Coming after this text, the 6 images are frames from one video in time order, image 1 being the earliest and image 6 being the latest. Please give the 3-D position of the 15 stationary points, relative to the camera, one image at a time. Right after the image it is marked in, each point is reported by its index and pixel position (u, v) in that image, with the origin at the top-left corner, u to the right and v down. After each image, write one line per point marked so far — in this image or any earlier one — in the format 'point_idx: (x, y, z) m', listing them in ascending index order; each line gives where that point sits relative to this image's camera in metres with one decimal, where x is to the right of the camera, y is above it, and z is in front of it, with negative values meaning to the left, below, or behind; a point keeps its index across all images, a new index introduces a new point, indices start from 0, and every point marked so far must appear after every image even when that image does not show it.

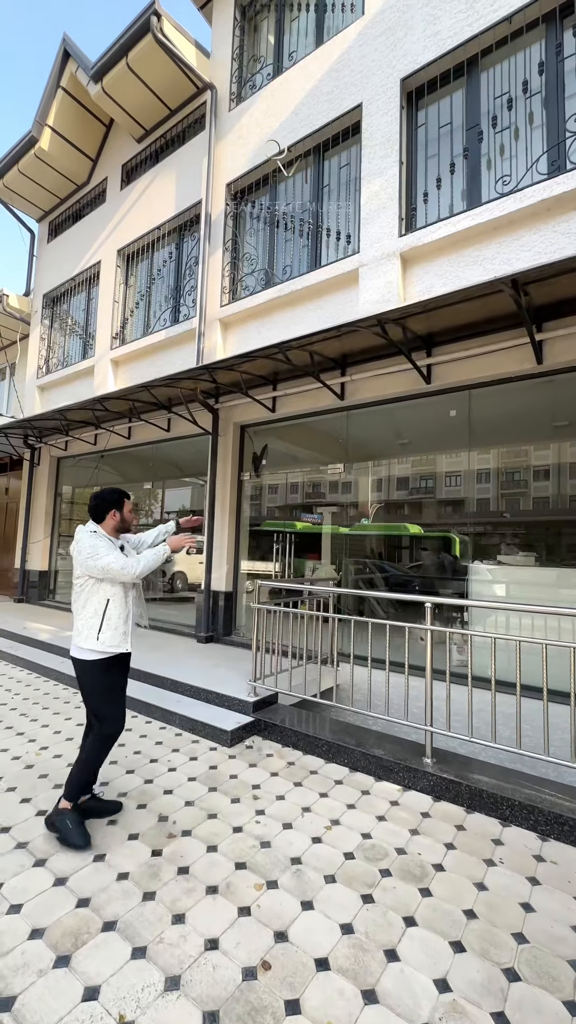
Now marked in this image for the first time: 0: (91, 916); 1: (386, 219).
0: (-0.8, -1.7, +1.9) m
1: (+1.0, +3.0, +4.6) m
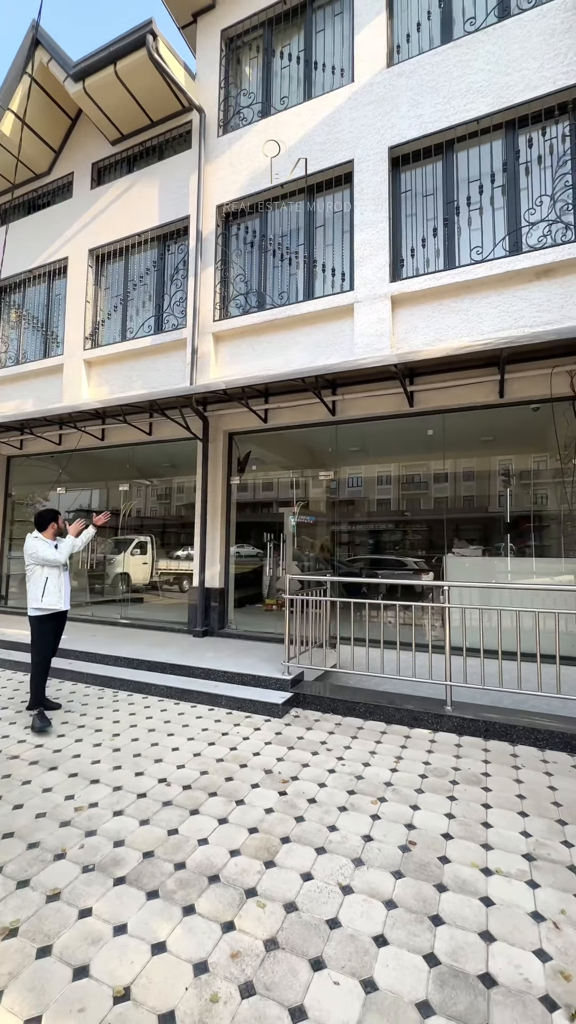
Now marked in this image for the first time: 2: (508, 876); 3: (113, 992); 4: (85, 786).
0: (-0.1, -1.8, +2.4) m
1: (+1.1, +3.0, +5.5) m
2: (+1.1, -1.8, +2.2) m
3: (-0.6, -1.7, +1.6) m
4: (-1.3, -1.8, +2.9) m
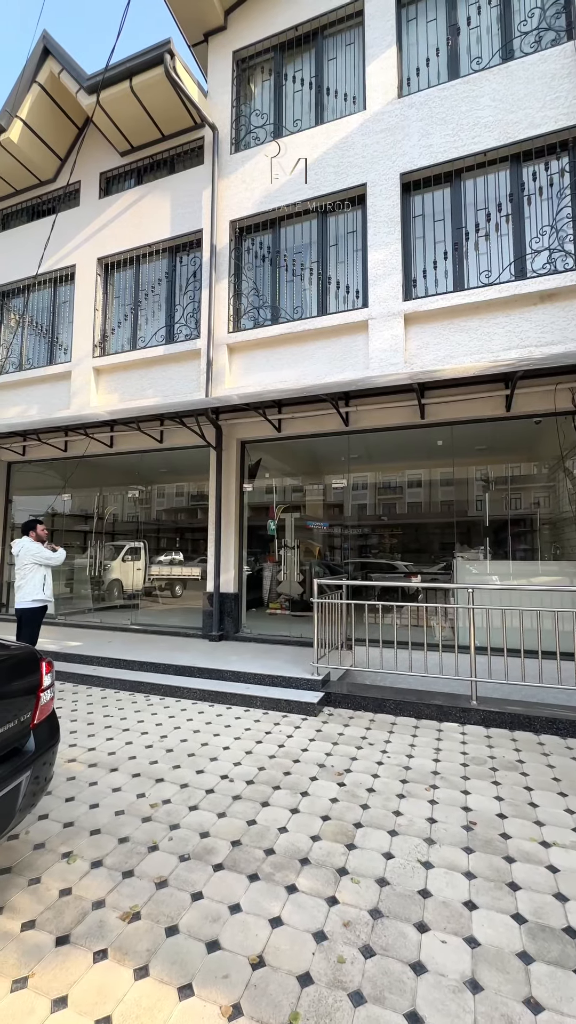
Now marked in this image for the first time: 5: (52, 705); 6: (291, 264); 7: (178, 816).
0: (+0.3, -1.8, +2.6) m
1: (+1.3, +2.9, +5.8) m
2: (+1.5, -1.8, +2.4) m
3: (-0.2, -1.8, +1.8) m
4: (-0.9, -1.8, +3.0) m
5: (-1.3, -1.0, +2.4) m
6: (0.0, +3.6, +6.5) m
7: (-0.7, -1.8, +2.7) m
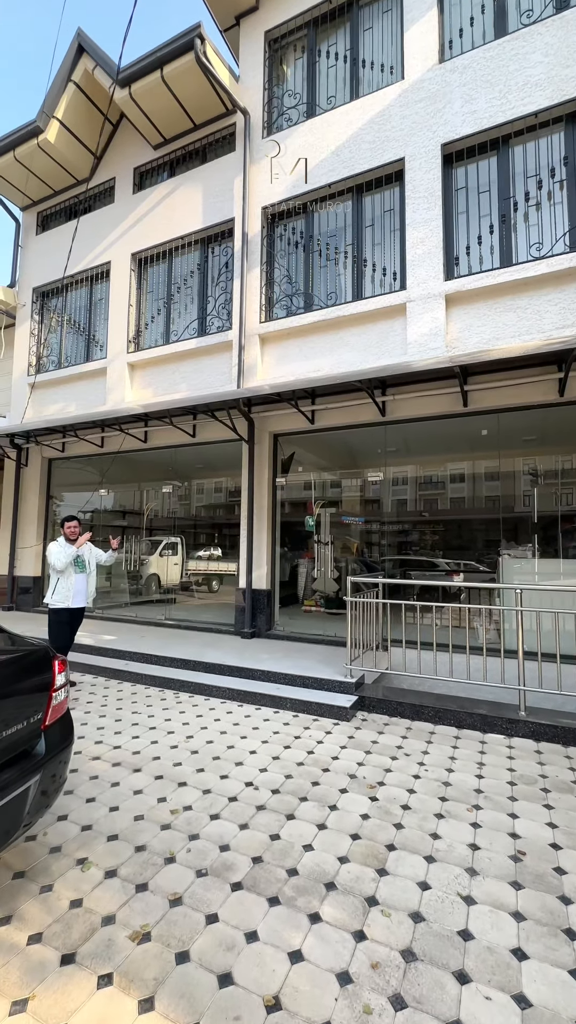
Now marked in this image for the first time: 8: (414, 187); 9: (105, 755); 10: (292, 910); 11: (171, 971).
0: (+0.4, -1.8, +2.4) m
1: (+1.7, +3.0, +5.4) m
2: (+1.6, -1.8, +2.1) m
3: (-0.1, -1.7, +1.6) m
4: (-0.7, -1.8, +2.9) m
5: (-1.1, -1.0, +2.3) m
6: (+0.5, +3.7, +6.3) m
7: (-0.5, -1.8, +2.5) m
8: (+1.6, +4.0, +5.6) m
9: (-1.4, -1.8, +3.3) m
10: (0.0, -1.7, +2.0) m
11: (-0.4, -1.7, +1.7) m
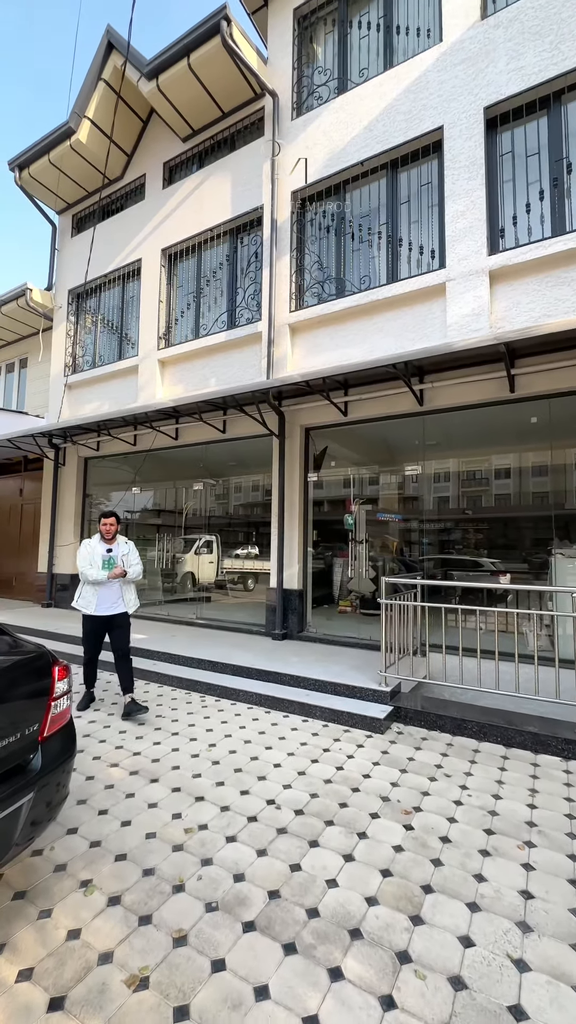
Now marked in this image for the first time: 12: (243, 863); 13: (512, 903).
0: (+0.5, -1.7, +2.1) m
1: (+2.1, +3.1, +5.0) m
2: (+1.7, -1.7, +1.7) m
3: (-0.1, -1.7, +1.3) m
4: (-0.6, -1.8, +2.7) m
5: (-1.0, -1.0, +2.1) m
6: (+0.9, +3.7, +5.9) m
7: (-0.4, -1.7, +2.3) m
8: (+1.9, +4.1, +5.2) m
9: (-1.2, -1.8, +3.2) m
10: (+0.1, -1.7, +1.7) m
11: (-0.4, -1.7, +1.5) m
12: (-0.2, -1.7, +2.2) m
13: (+1.0, -1.7, +2.0) m
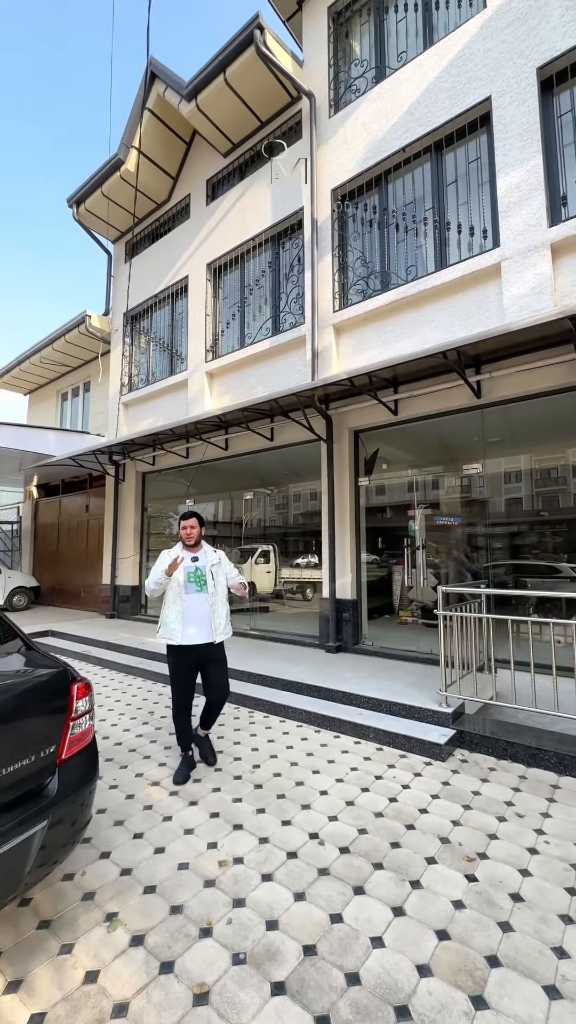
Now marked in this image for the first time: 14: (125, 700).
0: (+0.7, -1.7, +1.8) m
1: (+2.5, +3.1, +4.5) m
2: (+1.8, -1.7, +1.2) m
3: (0.0, -1.7, +1.1) m
4: (-0.3, -1.8, +2.6) m
5: (-0.9, -1.0, +2.0) m
6: (+1.4, +3.7, +5.7) m
7: (-0.2, -1.8, +2.1) m
8: (+2.3, +4.1, +4.7) m
9: (-0.8, -1.9, +3.1) m
10: (+0.2, -1.7, +1.5) m
11: (-0.3, -1.7, +1.3) m
12: (0.0, -1.8, +2.0) m
13: (+1.1, -1.7, +1.6) m
14: (-1.7, -2.0, +4.8) m
